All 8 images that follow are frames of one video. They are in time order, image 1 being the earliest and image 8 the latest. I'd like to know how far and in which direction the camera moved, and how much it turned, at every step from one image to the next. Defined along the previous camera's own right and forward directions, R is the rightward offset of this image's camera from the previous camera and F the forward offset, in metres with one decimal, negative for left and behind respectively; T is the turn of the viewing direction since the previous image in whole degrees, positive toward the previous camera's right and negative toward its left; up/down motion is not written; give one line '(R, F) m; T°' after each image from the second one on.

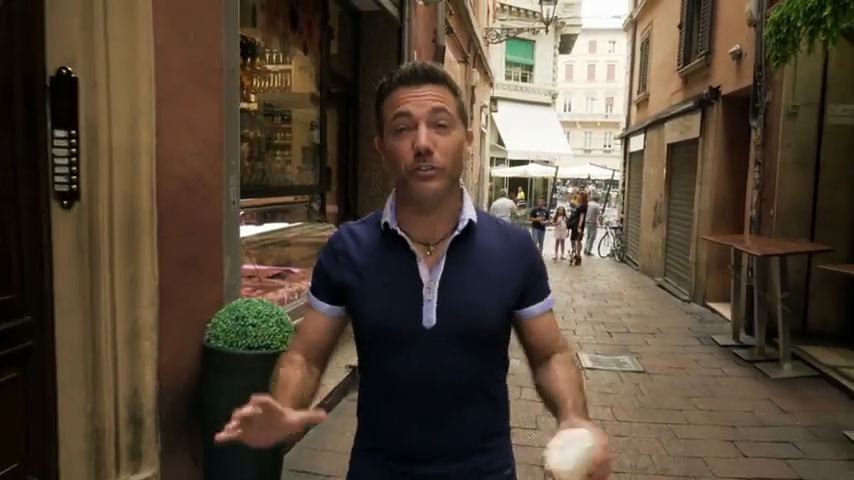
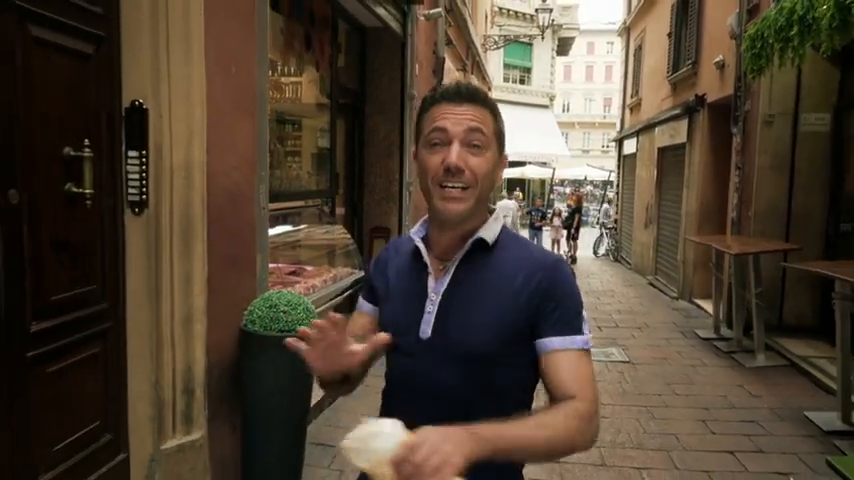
(0.0, -0.5) m; 0°
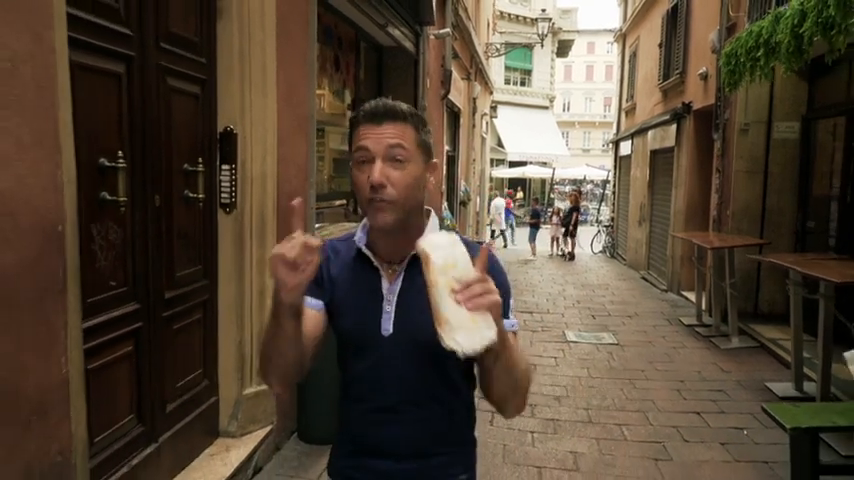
(-0.1, -0.9) m; 0°
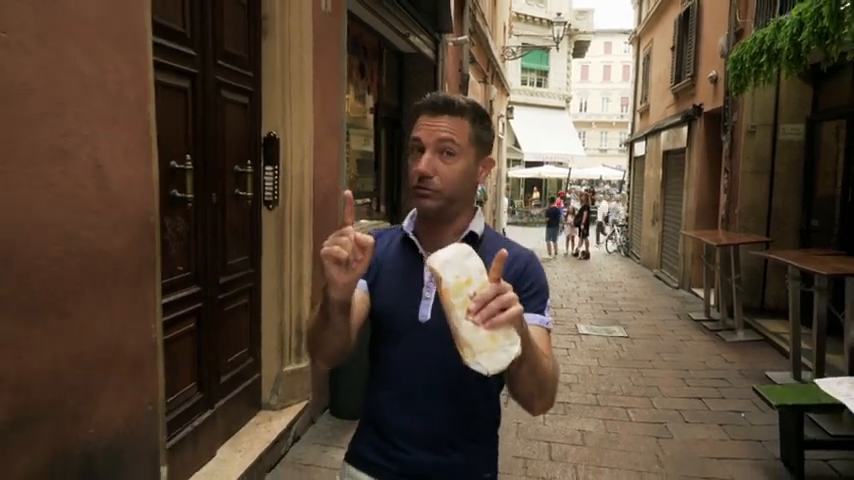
(0.0, -0.4) m; -1°
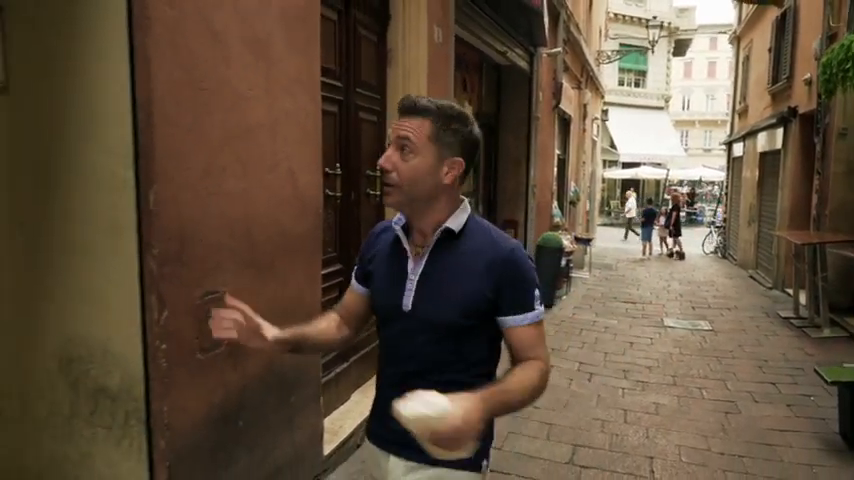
(0.0, -0.9) m; -8°
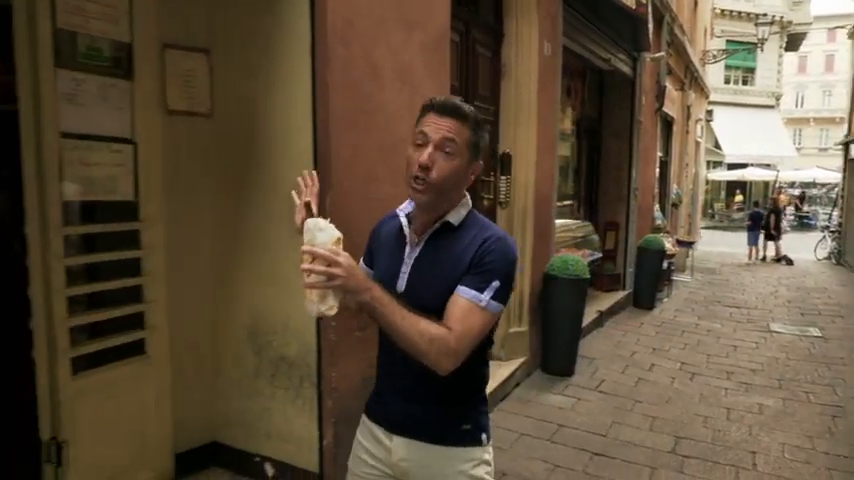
(-0.1, -0.4) m; -8°
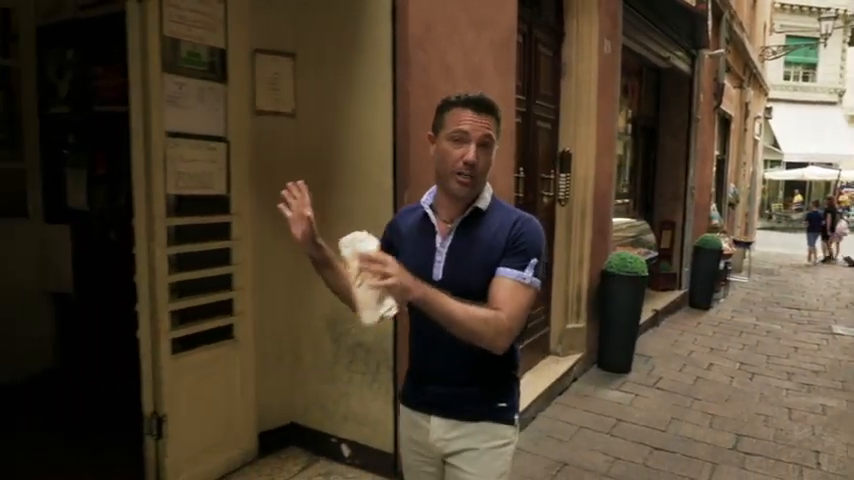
(-0.1, -0.1) m; -4°
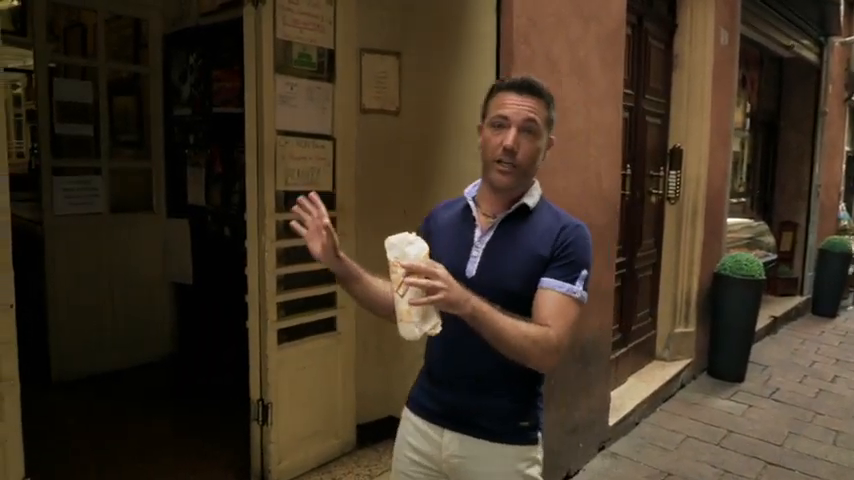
(0.0, 0.0) m; -9°
